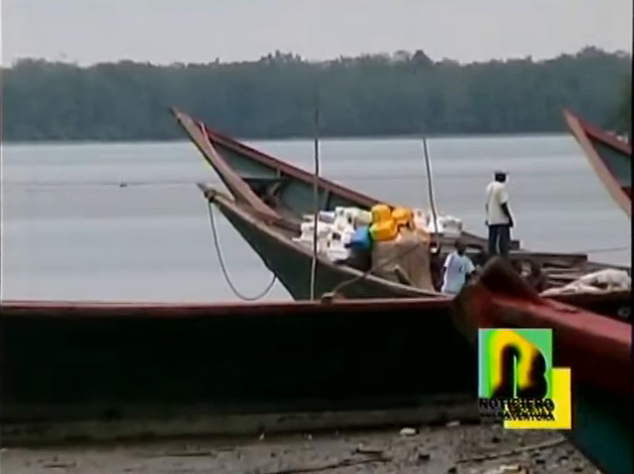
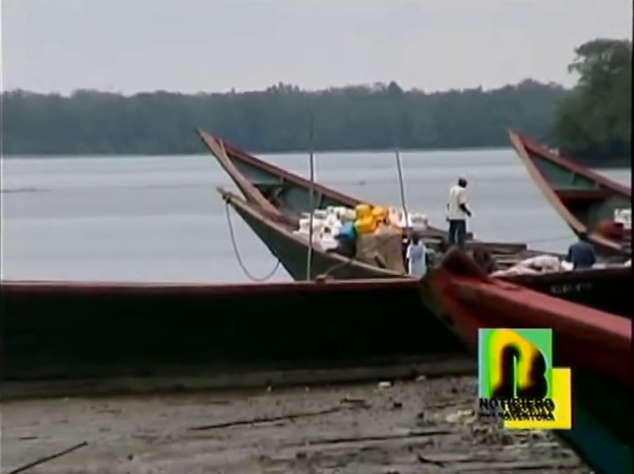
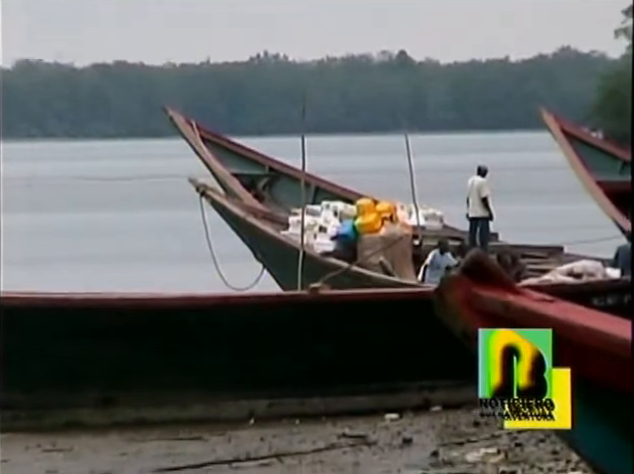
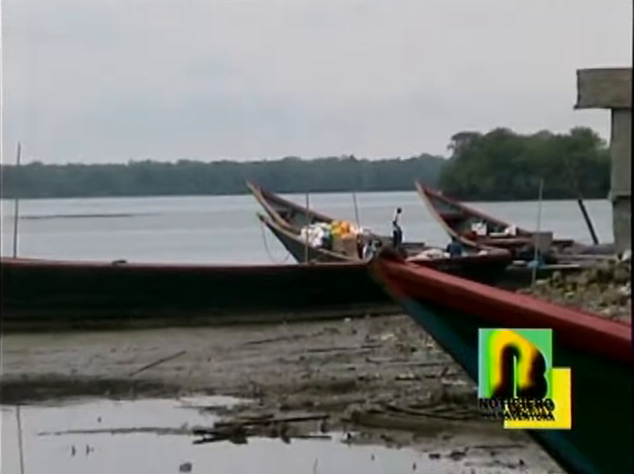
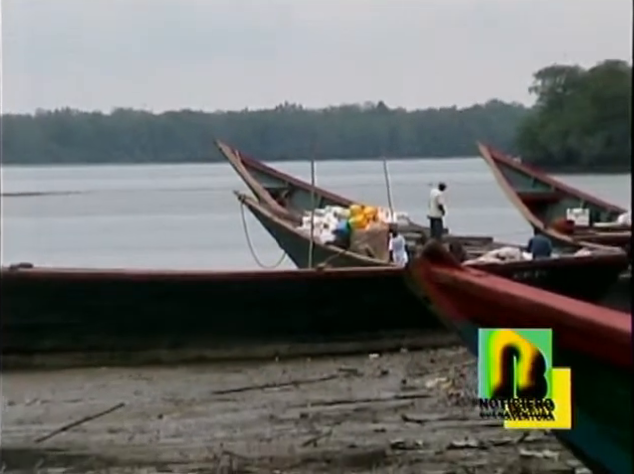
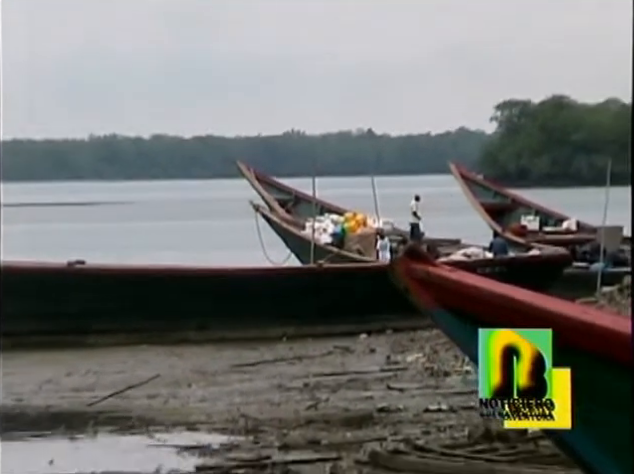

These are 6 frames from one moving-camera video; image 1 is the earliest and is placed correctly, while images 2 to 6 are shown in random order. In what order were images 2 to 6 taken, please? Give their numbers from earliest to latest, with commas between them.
3, 2, 5, 6, 4
